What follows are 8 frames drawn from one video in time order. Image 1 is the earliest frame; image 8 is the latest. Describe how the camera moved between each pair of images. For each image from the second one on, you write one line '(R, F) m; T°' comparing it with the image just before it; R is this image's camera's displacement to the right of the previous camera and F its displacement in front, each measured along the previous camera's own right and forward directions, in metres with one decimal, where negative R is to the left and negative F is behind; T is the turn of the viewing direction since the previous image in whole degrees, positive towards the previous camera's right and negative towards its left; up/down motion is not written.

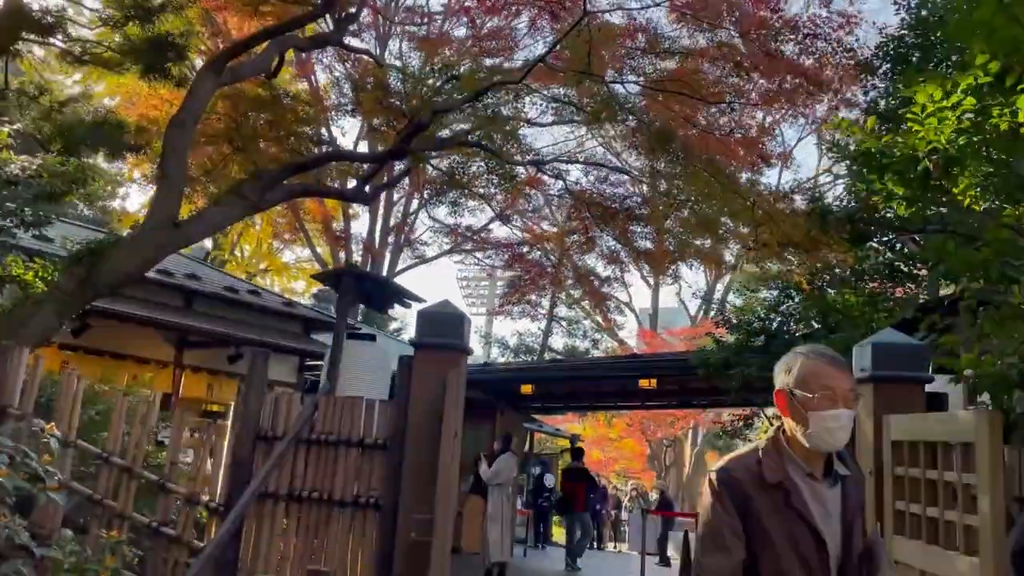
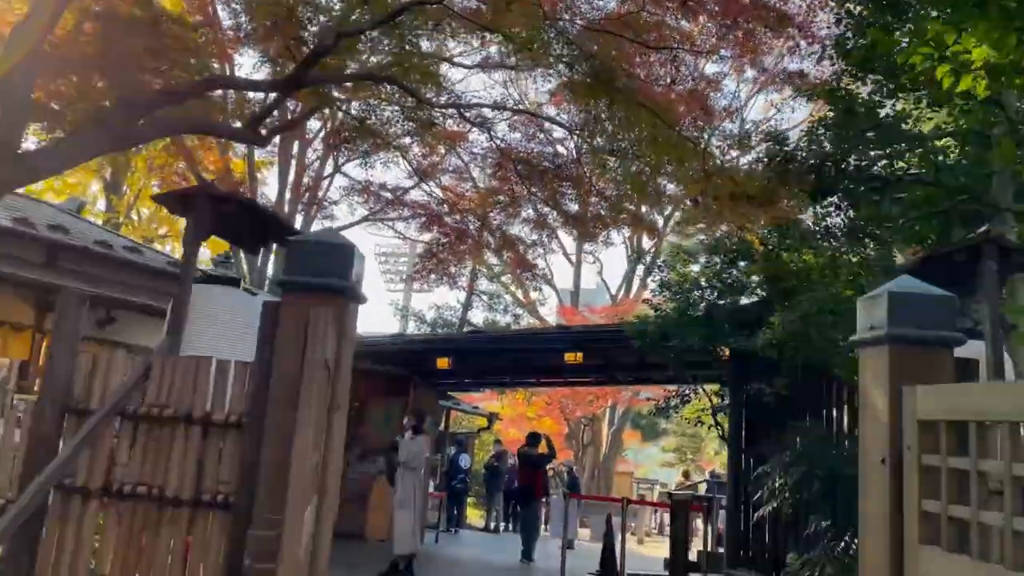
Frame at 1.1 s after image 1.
(+0.1, +1.0) m; +6°
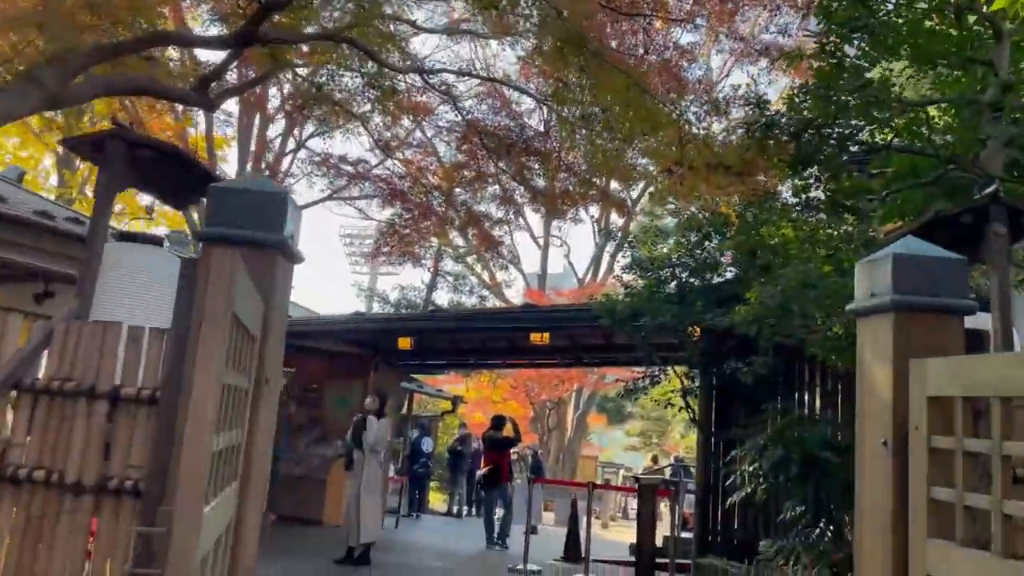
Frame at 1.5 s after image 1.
(0.0, +0.4) m; +2°
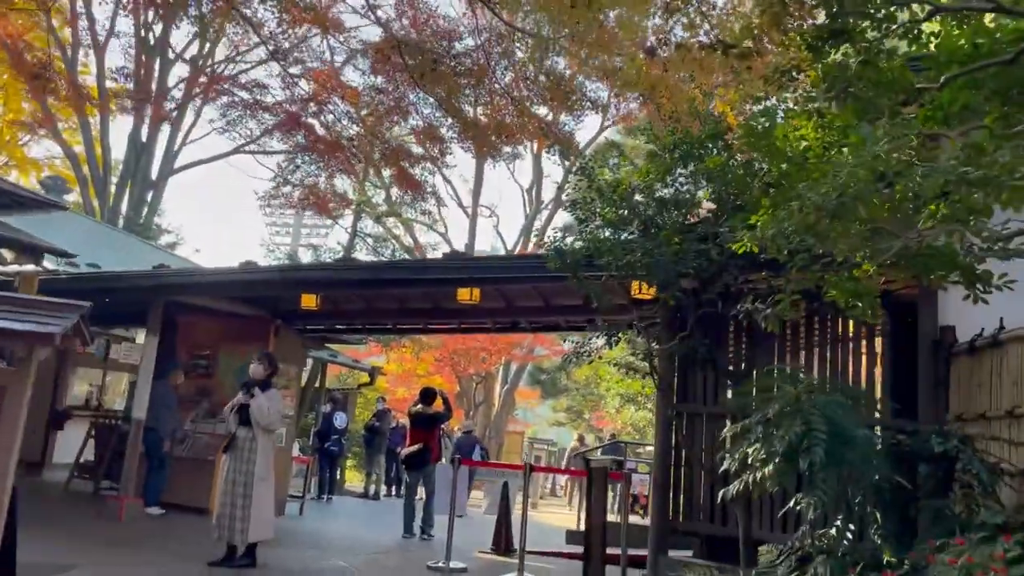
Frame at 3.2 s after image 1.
(0.0, +1.5) m; +5°
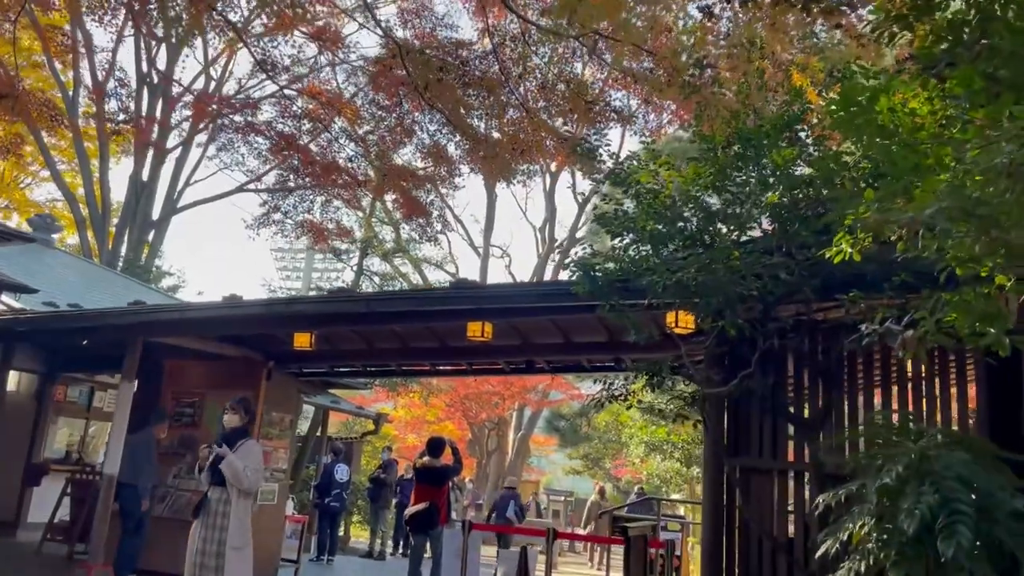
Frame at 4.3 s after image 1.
(-0.1, +1.0) m; -1°
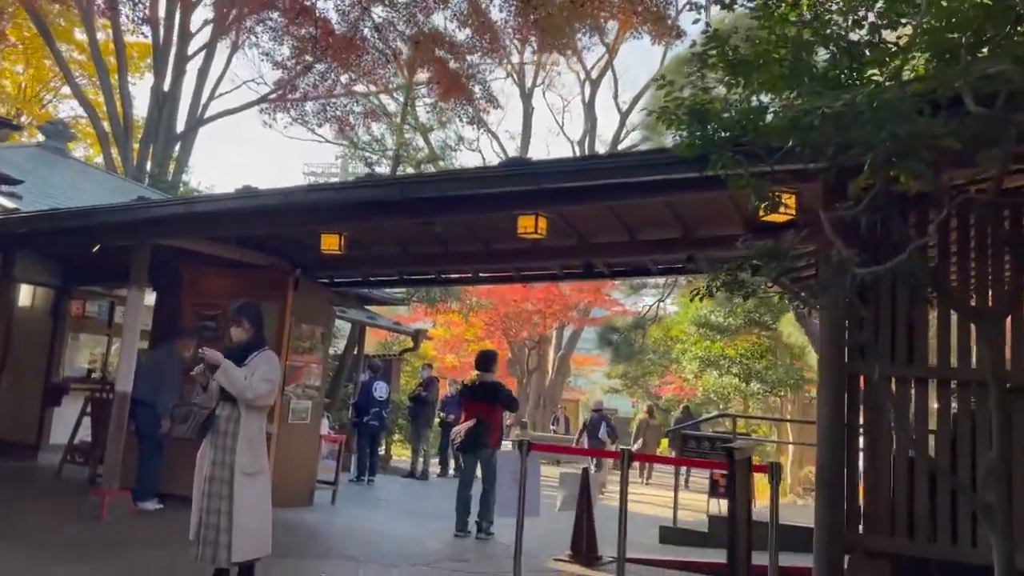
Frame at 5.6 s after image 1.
(-0.2, +1.1) m; -2°
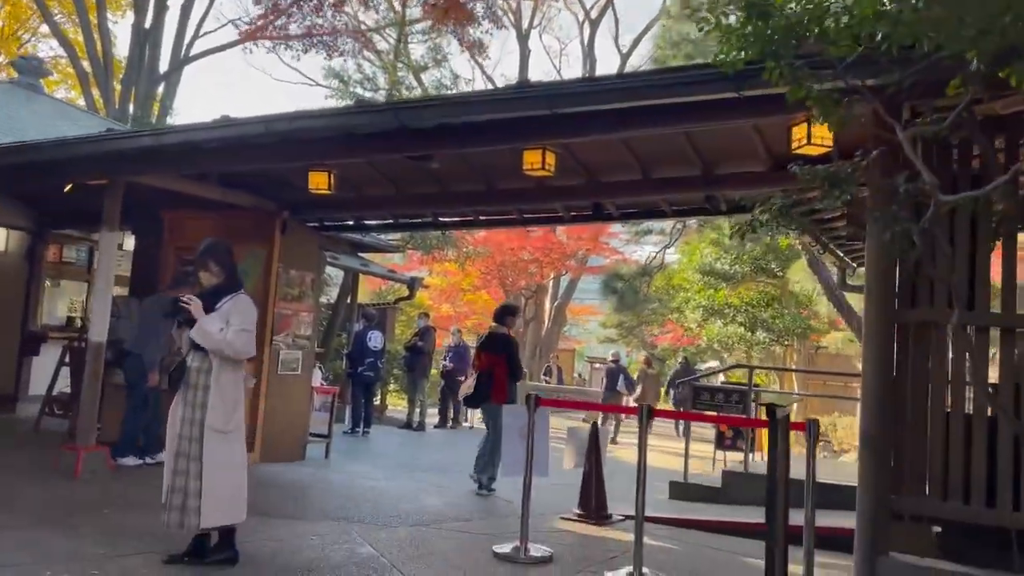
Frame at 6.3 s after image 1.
(-0.1, +0.5) m; 0°
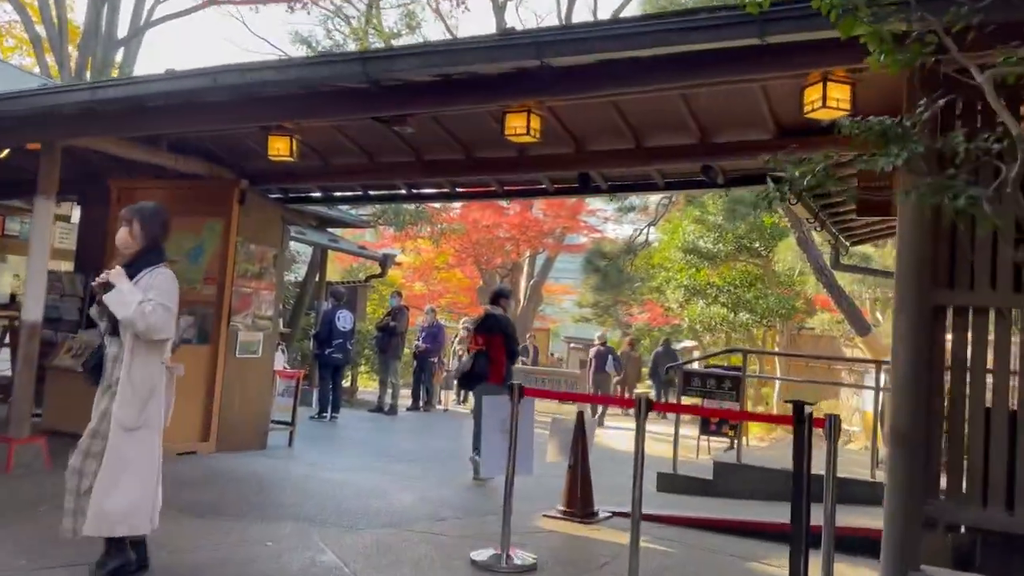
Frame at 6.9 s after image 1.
(0.0, +0.5) m; +2°
